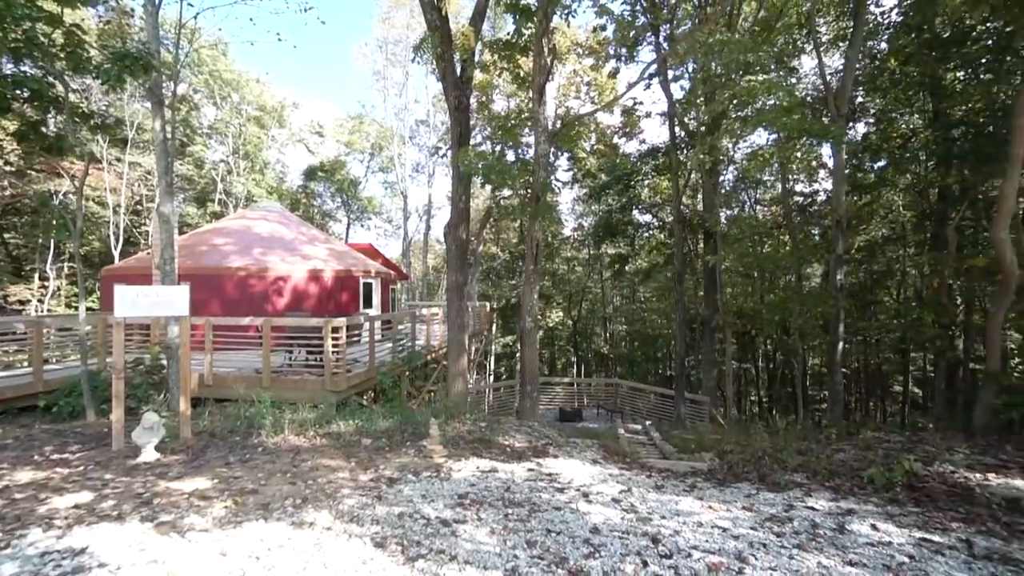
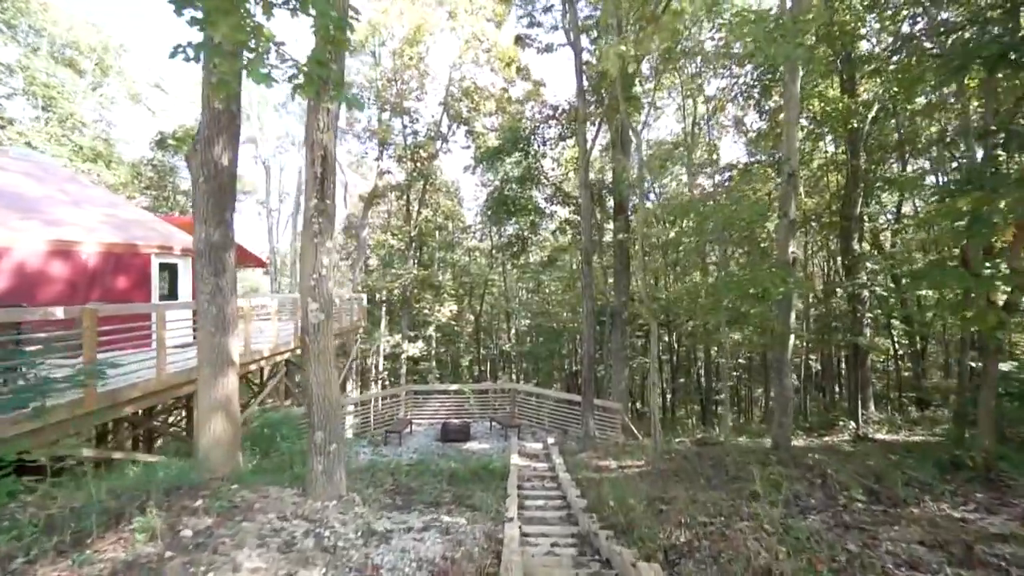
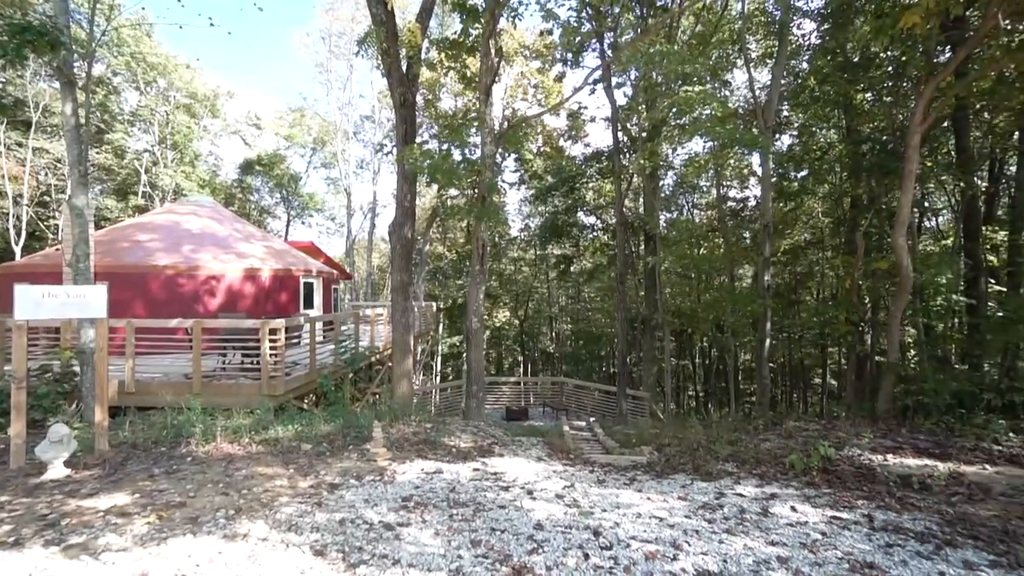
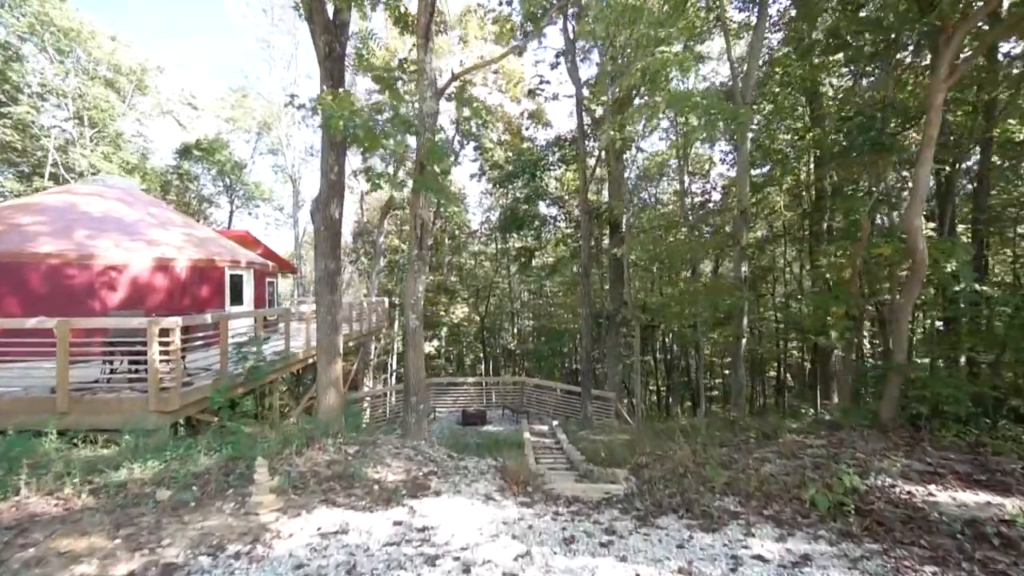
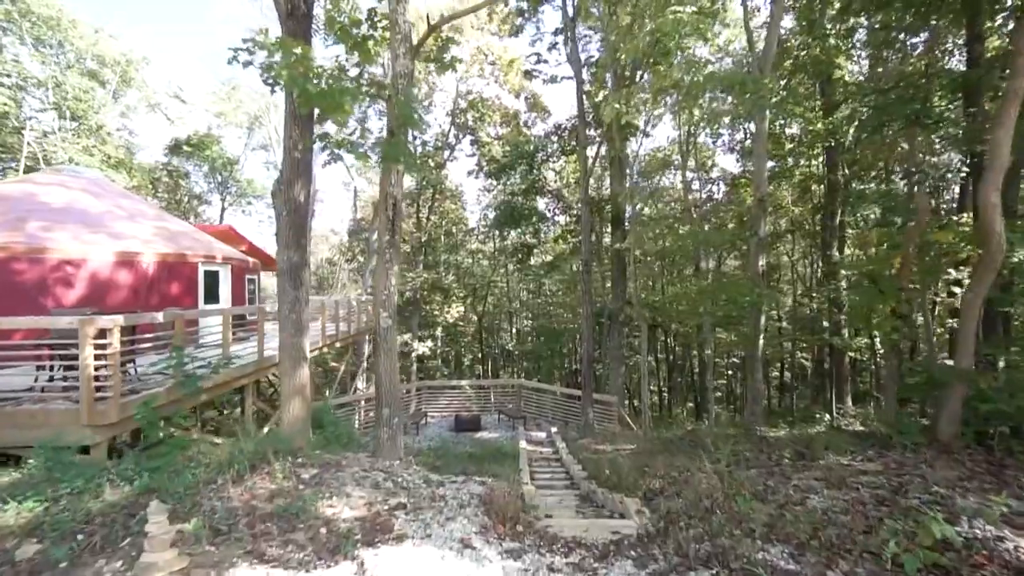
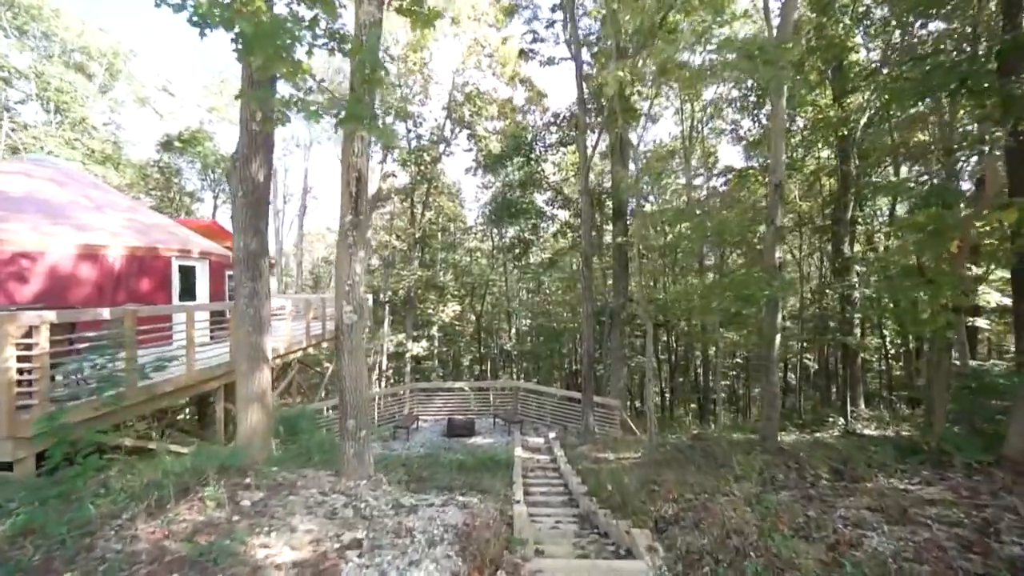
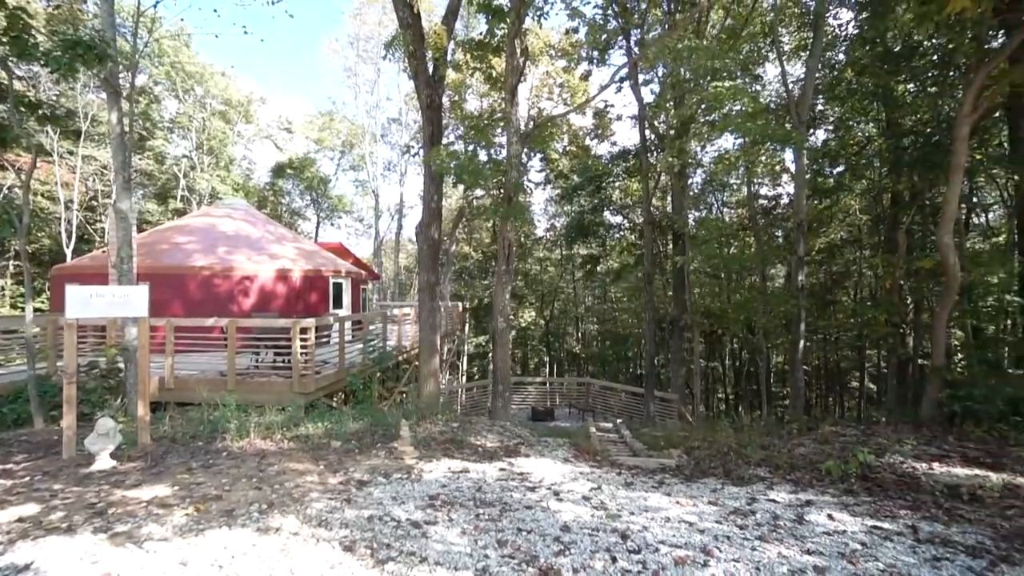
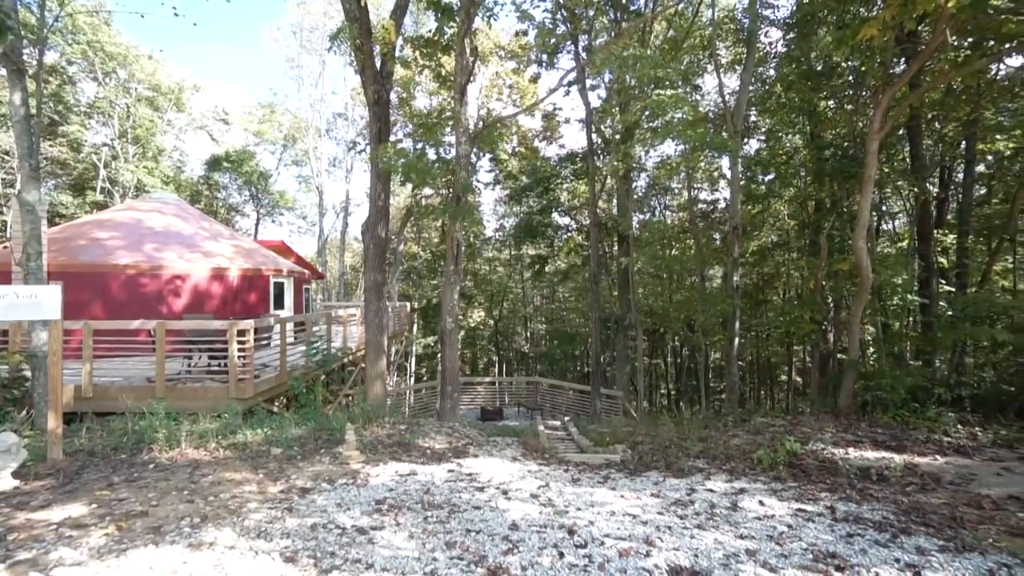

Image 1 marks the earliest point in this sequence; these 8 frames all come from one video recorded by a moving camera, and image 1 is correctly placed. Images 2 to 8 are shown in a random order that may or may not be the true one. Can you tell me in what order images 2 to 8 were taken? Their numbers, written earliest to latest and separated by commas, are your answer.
7, 3, 8, 4, 5, 6, 2
